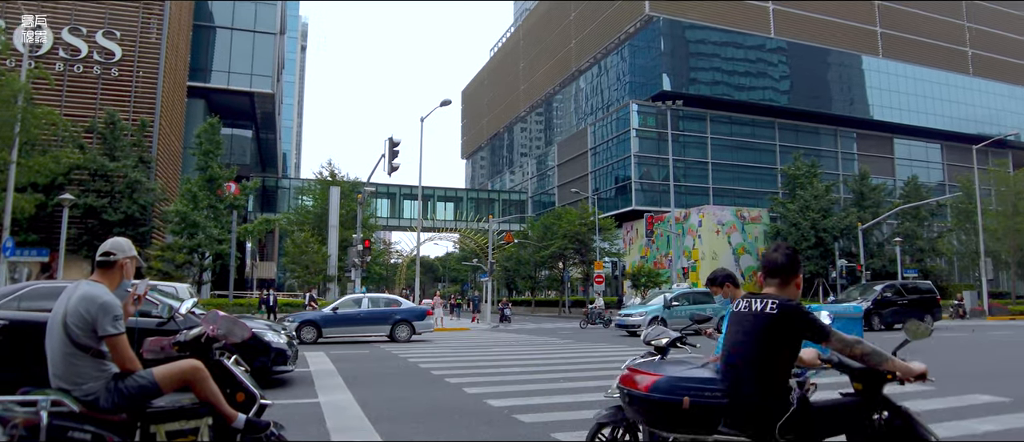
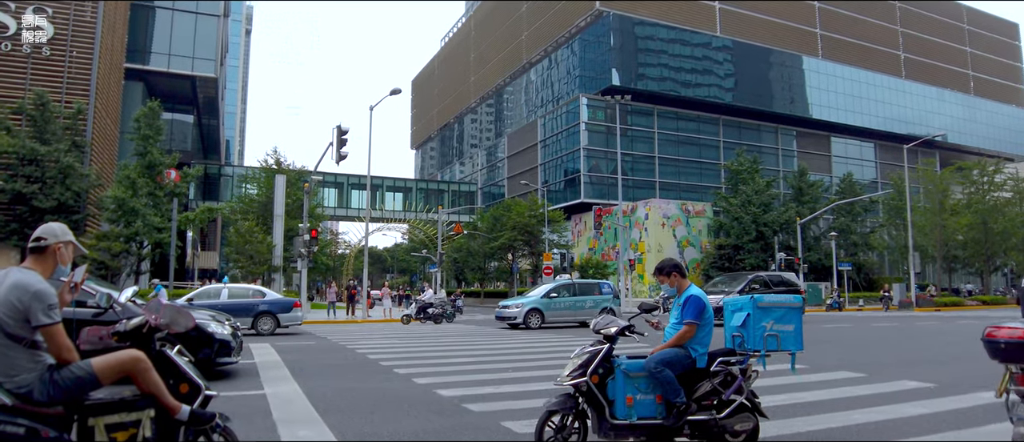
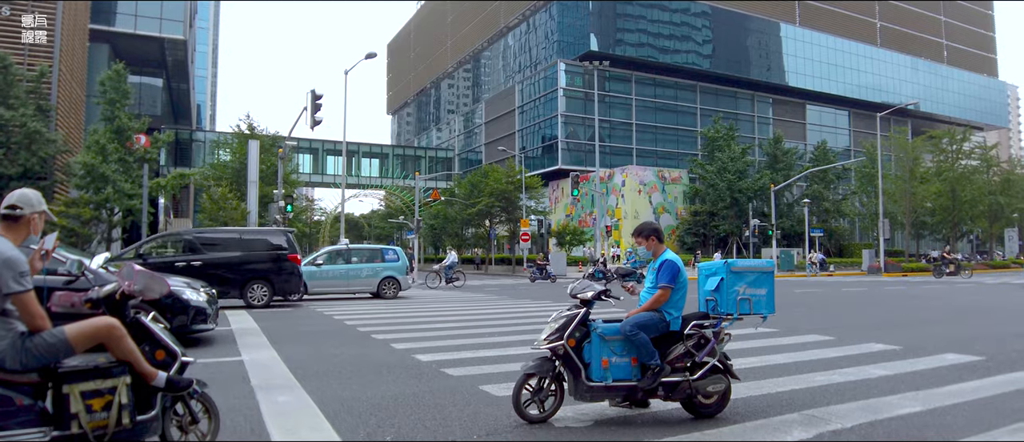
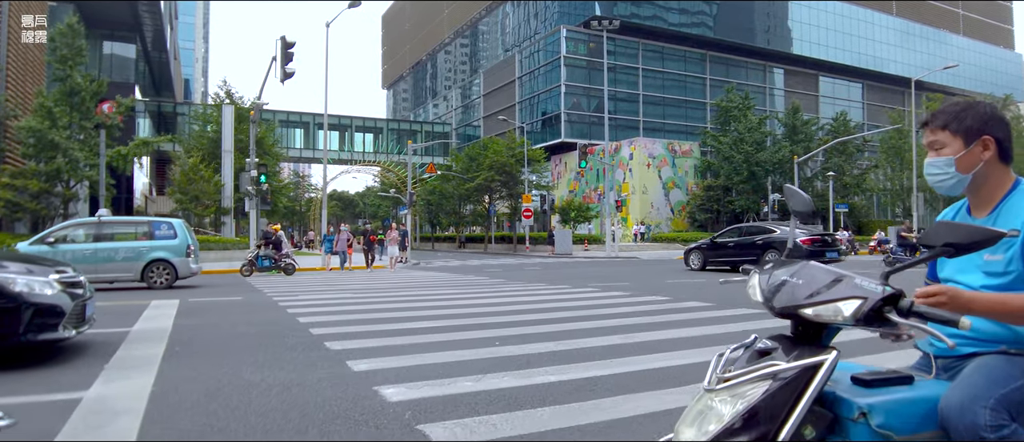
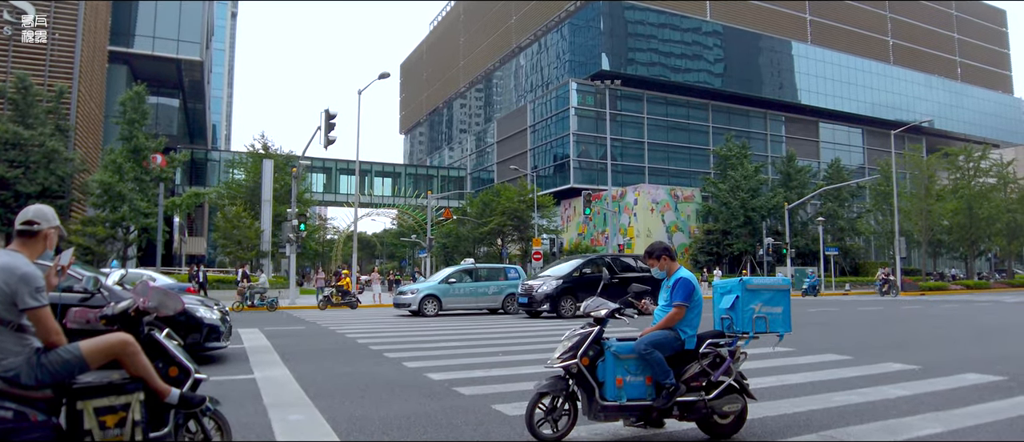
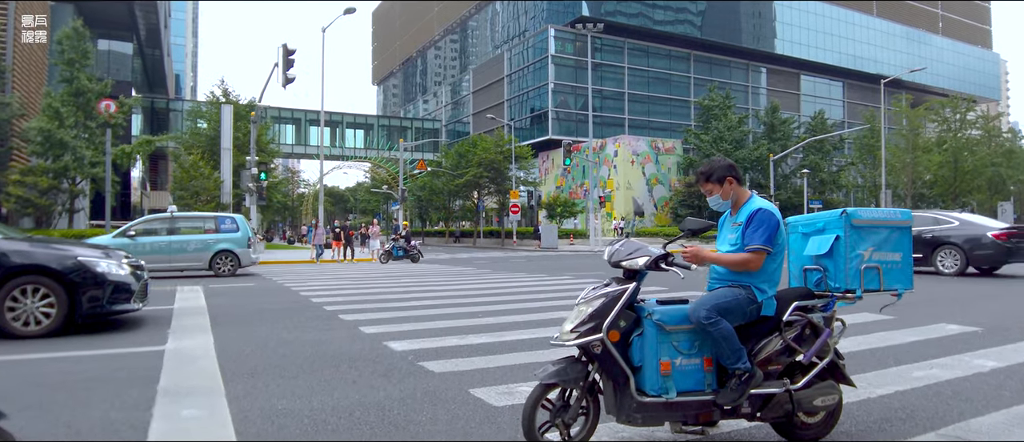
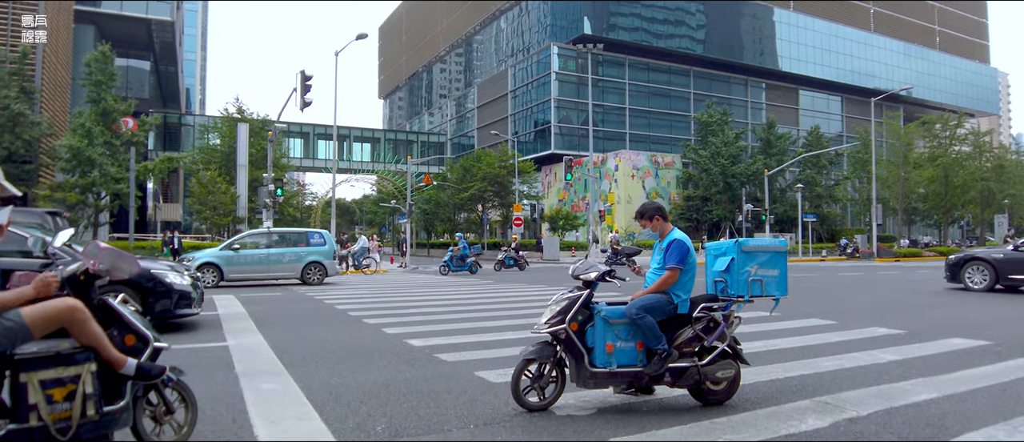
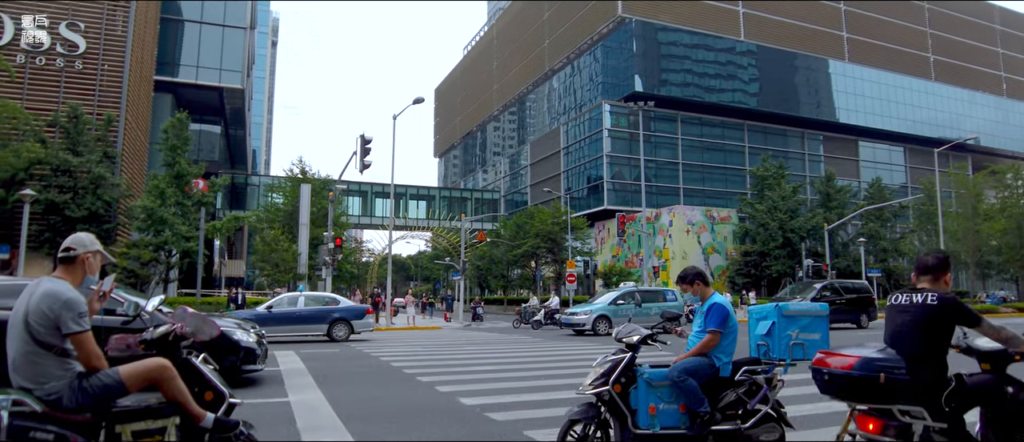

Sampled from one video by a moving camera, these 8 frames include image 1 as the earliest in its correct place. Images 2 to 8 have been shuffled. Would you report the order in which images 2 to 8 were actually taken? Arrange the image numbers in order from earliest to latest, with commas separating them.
8, 2, 5, 3, 7, 6, 4
